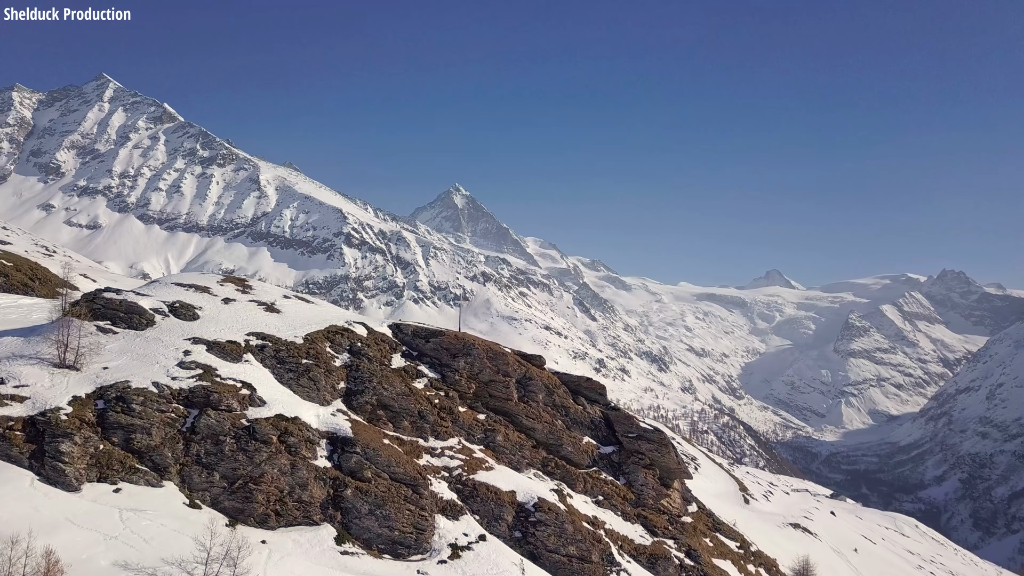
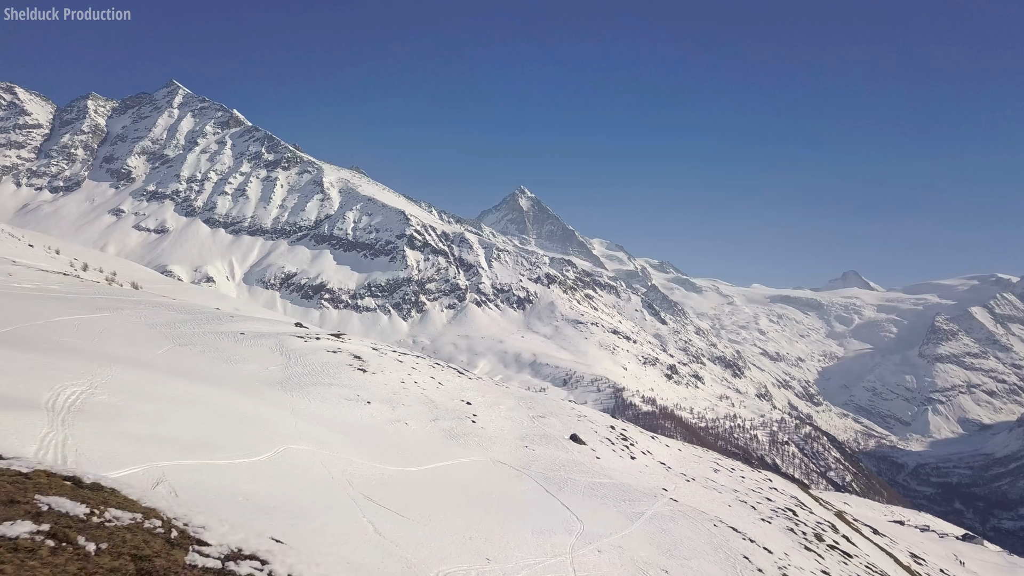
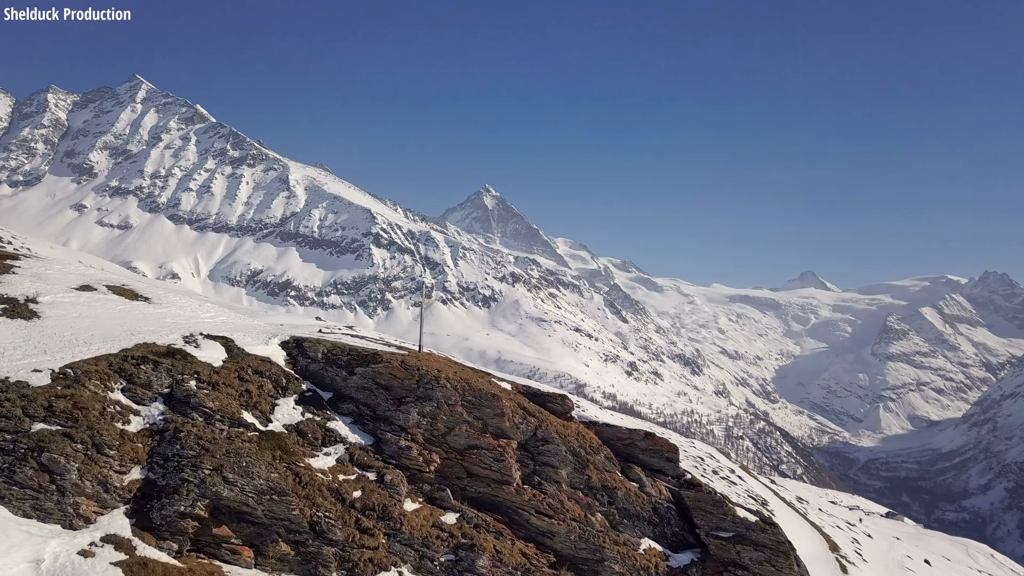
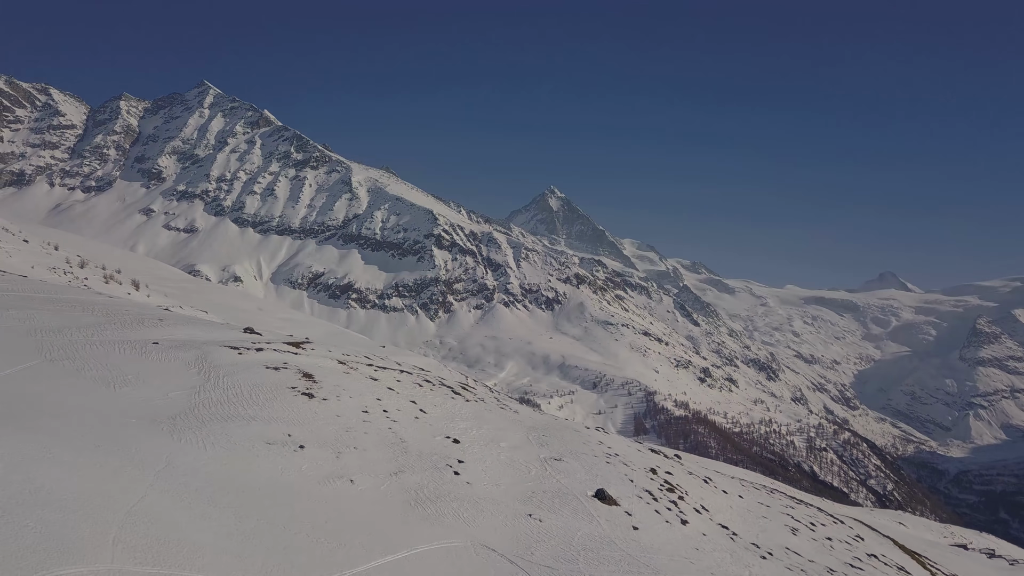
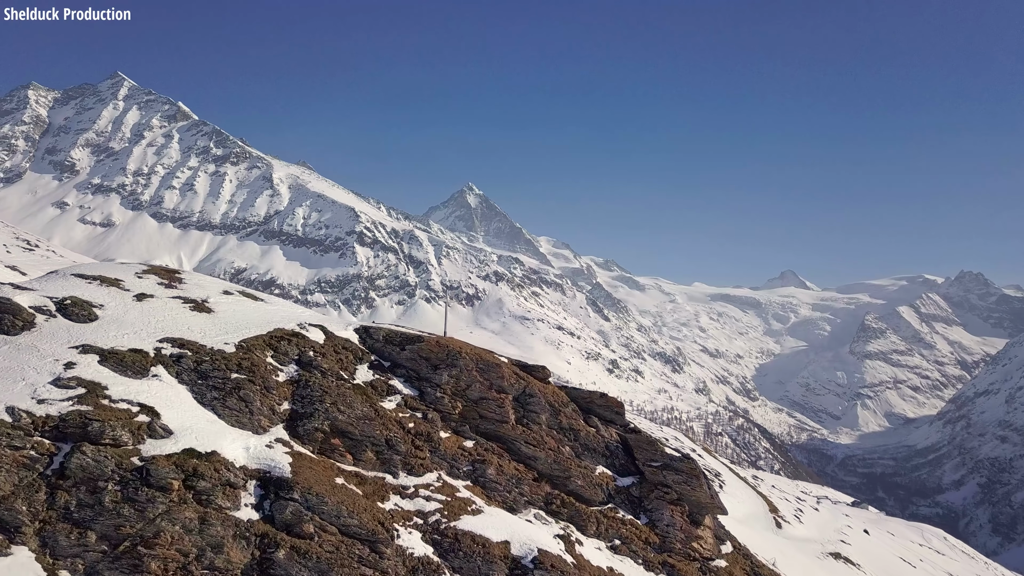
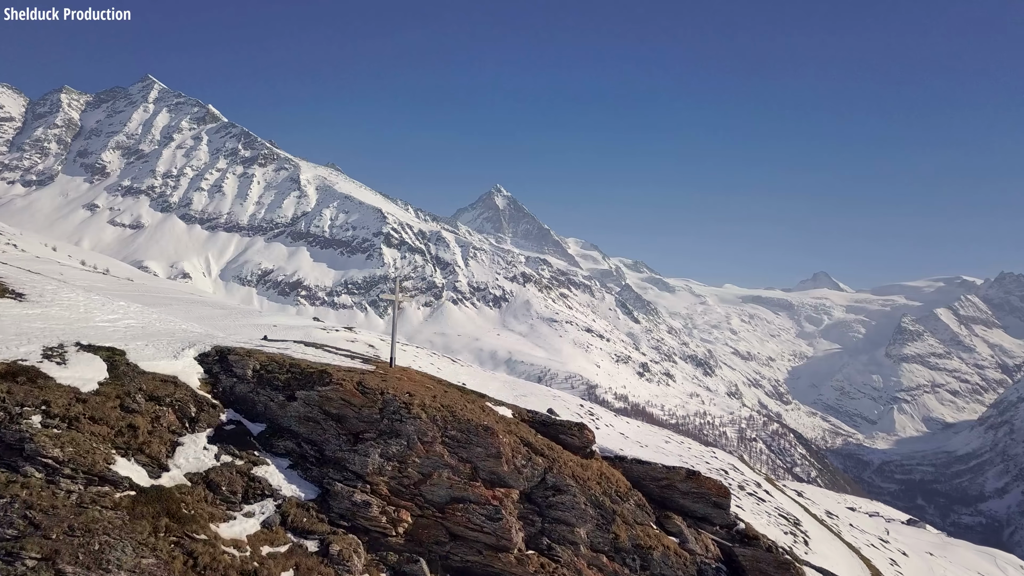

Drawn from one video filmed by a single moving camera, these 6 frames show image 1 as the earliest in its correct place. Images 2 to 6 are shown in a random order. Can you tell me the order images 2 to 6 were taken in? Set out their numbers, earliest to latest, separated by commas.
5, 3, 6, 2, 4
